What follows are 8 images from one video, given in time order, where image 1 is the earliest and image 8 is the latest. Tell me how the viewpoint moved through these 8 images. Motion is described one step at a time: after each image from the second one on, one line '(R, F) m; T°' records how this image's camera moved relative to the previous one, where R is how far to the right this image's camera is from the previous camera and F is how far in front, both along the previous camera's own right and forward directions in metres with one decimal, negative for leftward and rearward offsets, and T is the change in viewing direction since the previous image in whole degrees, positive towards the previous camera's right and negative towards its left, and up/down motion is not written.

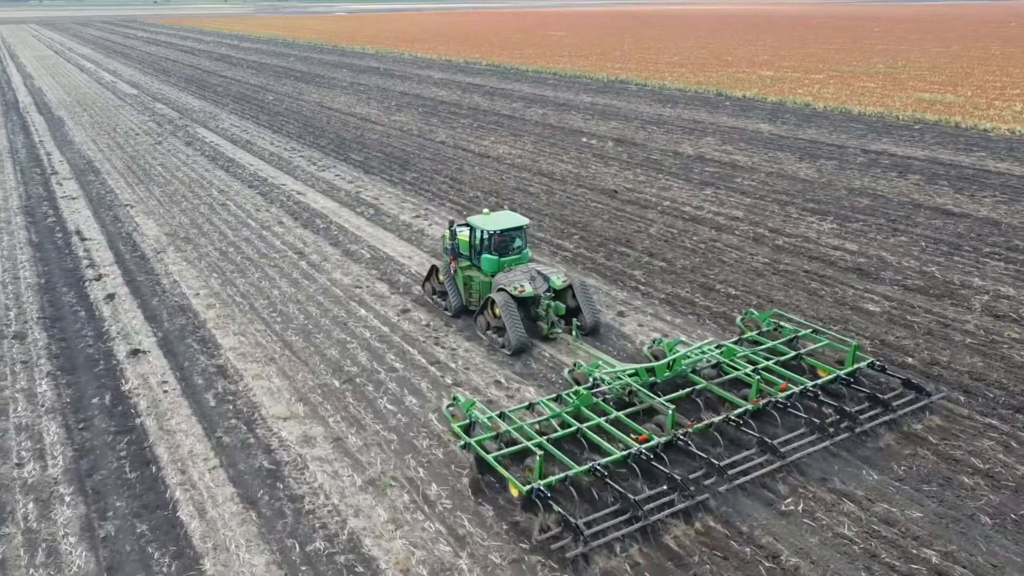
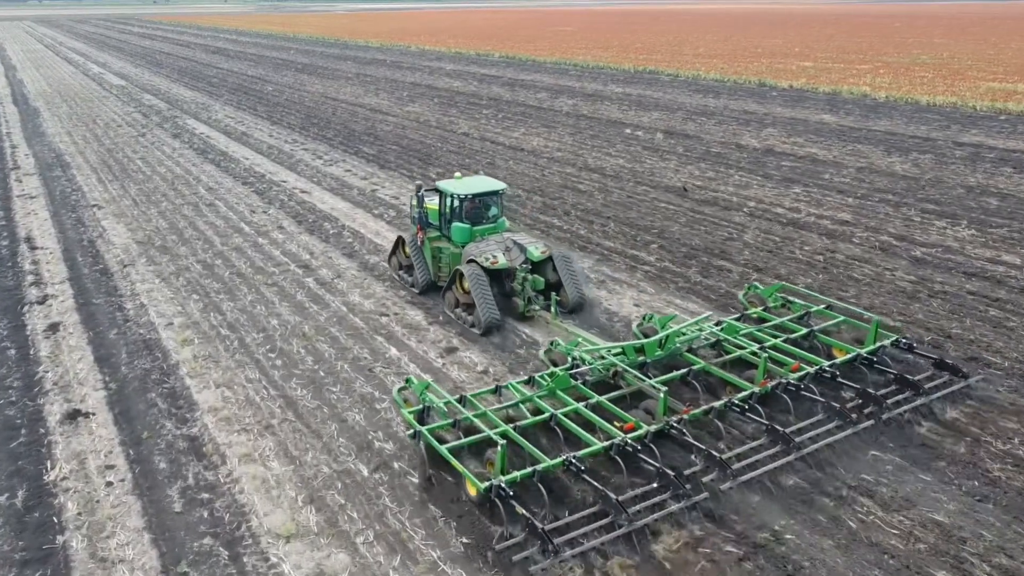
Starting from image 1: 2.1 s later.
(-1.1, +3.7) m; 0°
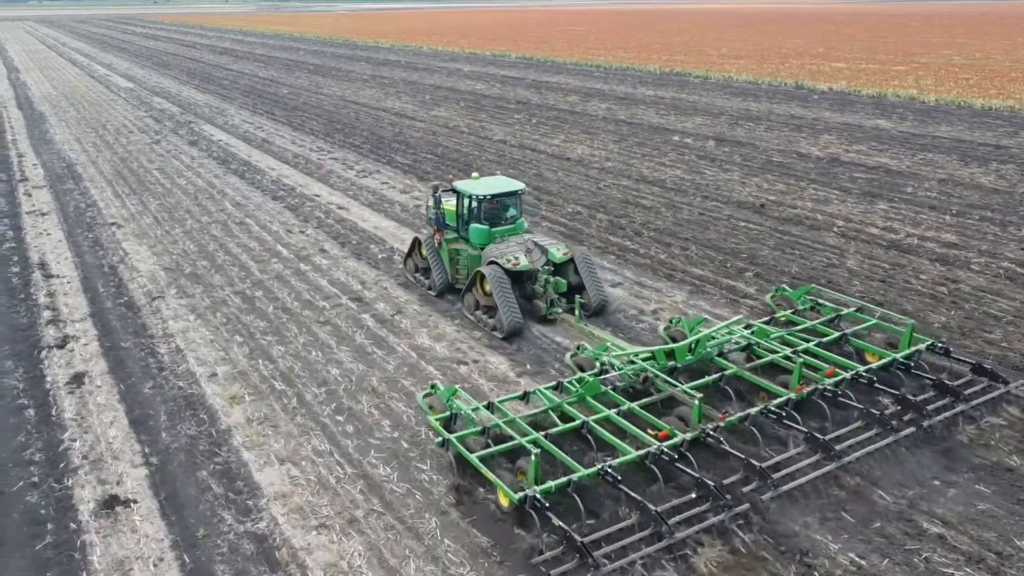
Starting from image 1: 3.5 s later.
(-1.2, +1.6) m; 0°
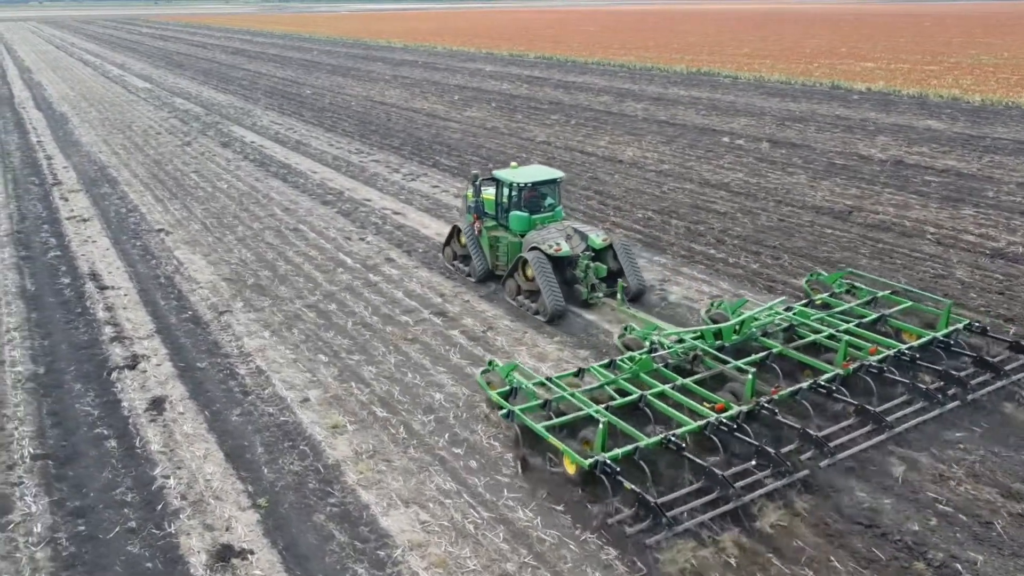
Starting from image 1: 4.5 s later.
(-1.3, +0.8) m; 0°
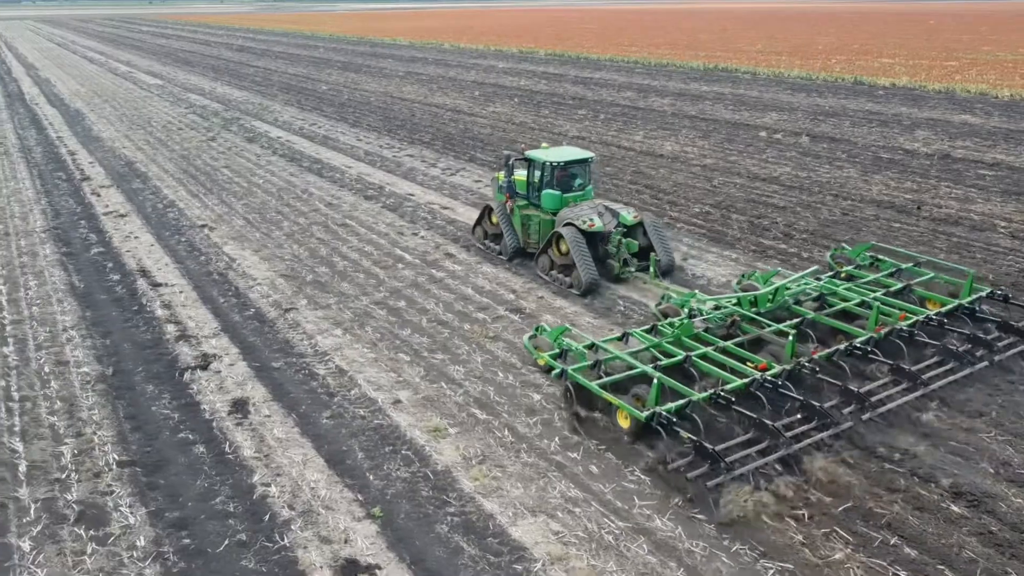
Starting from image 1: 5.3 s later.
(-1.1, +0.5) m; 0°
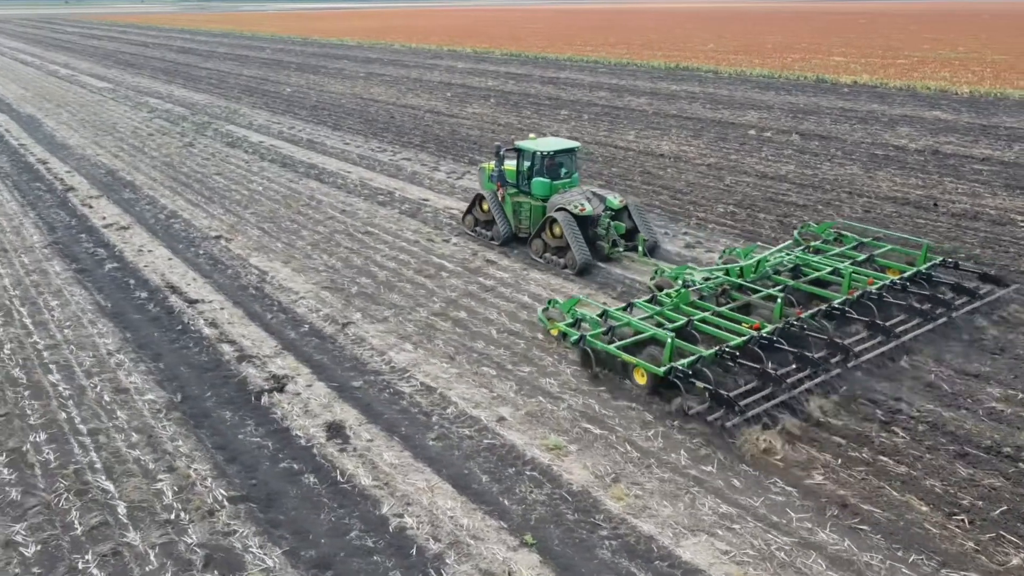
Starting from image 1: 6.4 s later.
(-1.6, +0.4) m; +4°
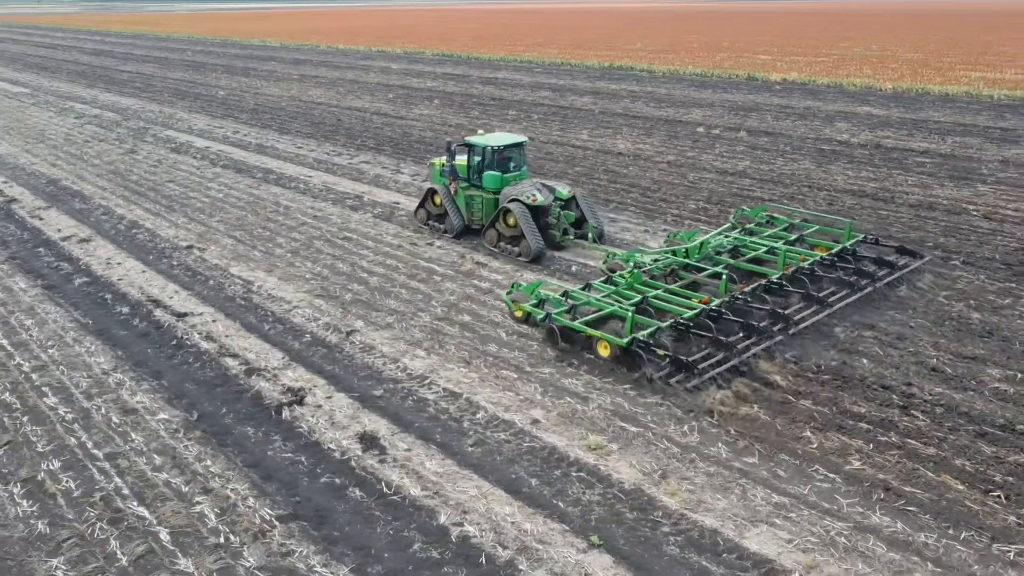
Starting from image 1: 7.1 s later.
(-1.0, +0.1) m; +5°
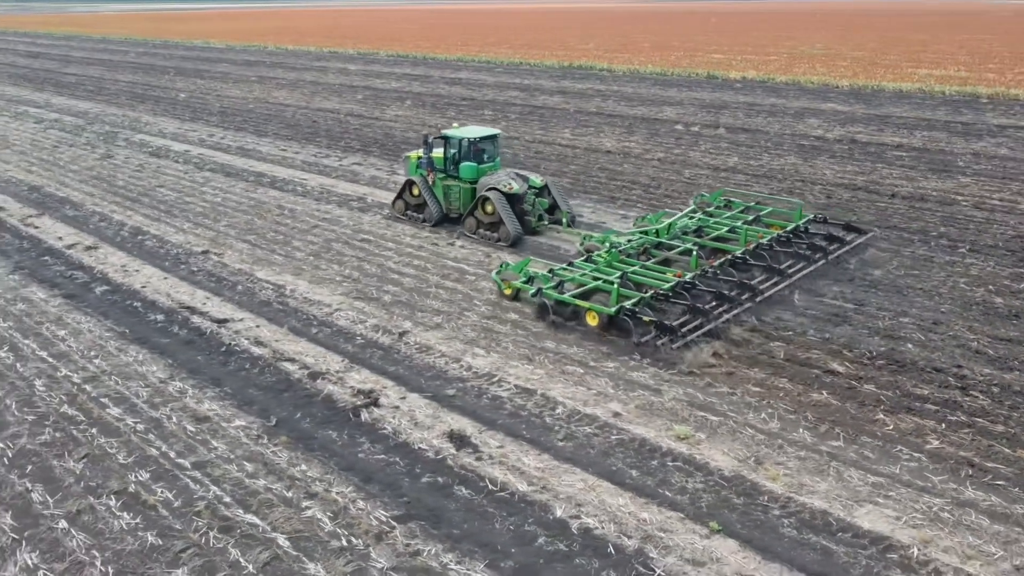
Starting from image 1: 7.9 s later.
(-1.3, 0.0) m; +4°
